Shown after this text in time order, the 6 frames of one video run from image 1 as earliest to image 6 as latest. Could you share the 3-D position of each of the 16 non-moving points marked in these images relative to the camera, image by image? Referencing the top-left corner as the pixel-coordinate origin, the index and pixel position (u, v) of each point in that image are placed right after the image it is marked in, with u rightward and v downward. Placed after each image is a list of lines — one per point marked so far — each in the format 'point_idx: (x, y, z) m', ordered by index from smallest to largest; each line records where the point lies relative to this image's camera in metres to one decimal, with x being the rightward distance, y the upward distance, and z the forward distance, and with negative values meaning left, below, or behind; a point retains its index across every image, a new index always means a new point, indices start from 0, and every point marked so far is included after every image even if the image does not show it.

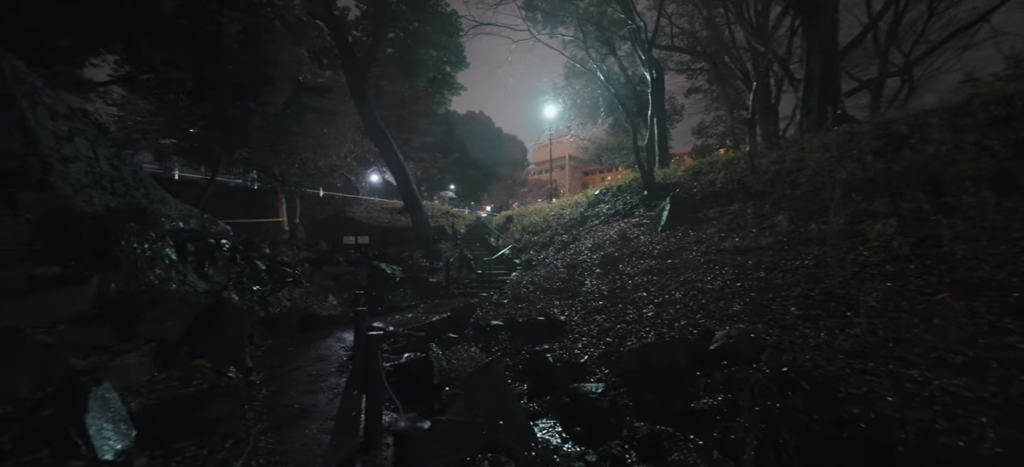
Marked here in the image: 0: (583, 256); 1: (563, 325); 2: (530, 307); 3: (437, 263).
0: (+2.1, -0.7, +11.6) m
1: (+1.0, -1.8, +8.0) m
2: (+0.4, -1.8, +9.7) m
3: (-3.4, -1.3, +17.7) m
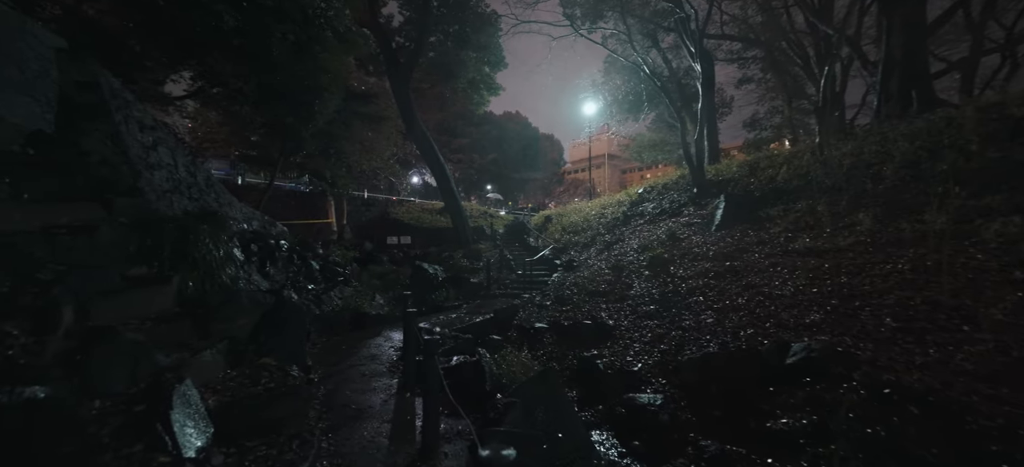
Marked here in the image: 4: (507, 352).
0: (+3.3, -0.7, +11.3) m
1: (+1.9, -1.9, +7.7) m
2: (+1.5, -1.8, +9.5) m
3: (-1.6, -1.3, +17.8) m
4: (-0.1, -2.2, +7.3) m
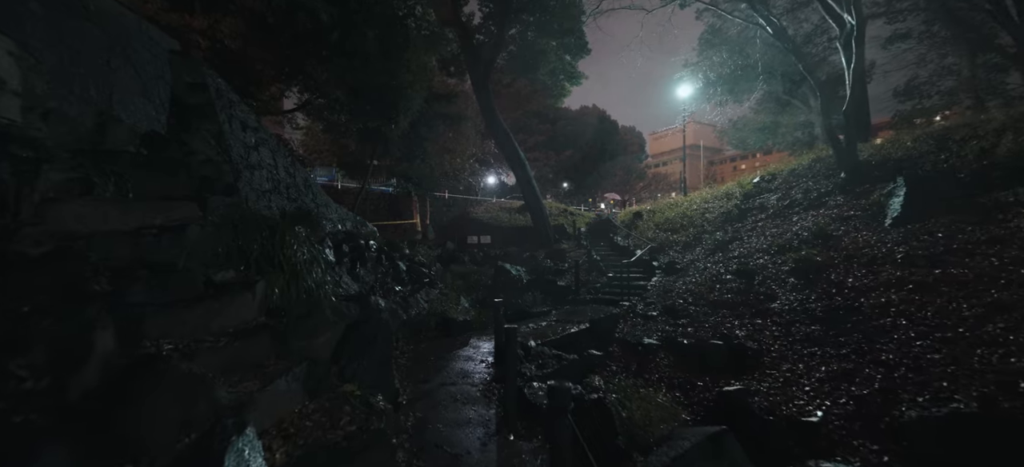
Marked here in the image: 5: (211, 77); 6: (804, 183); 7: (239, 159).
0: (+5.7, -0.7, +9.3) m
1: (+3.7, -1.8, +6.0) m
2: (+3.6, -1.8, +7.9) m
3: (+2.1, -1.2, +16.6) m
4: (+1.6, -2.1, +5.9) m
5: (-4.5, +2.3, +6.0) m
6: (+9.7, +1.7, +13.4) m
7: (-4.0, +1.1, +6.0) m
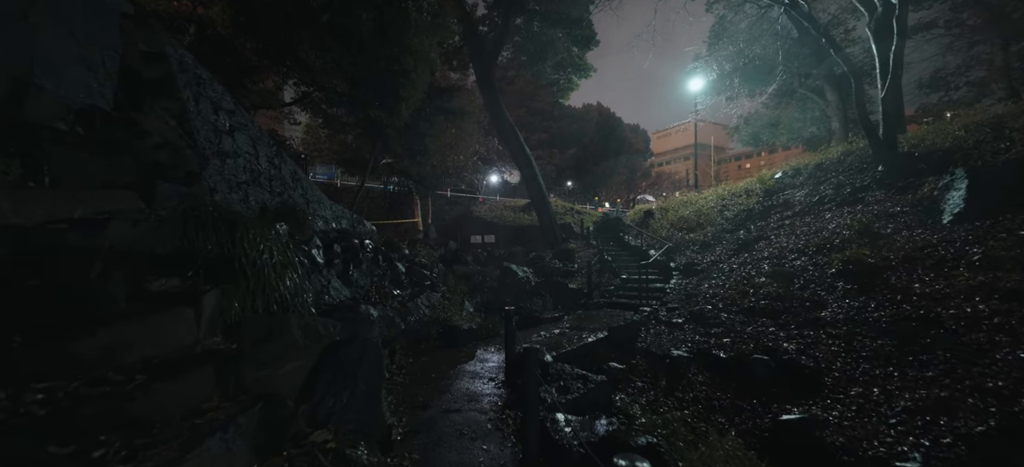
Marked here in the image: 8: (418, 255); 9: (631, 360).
0: (+5.9, -0.6, +8.4) m
1: (+3.9, -1.8, +5.1) m
2: (+3.8, -1.8, +7.0) m
3: (+2.3, -1.2, +15.7) m
4: (+1.8, -2.1, +5.0) m
5: (-4.3, +2.4, +5.1) m
6: (+9.9, +1.7, +12.4) m
7: (-3.9, +1.1, +5.1) m
8: (-2.7, -0.6, +11.7) m
9: (+2.2, -2.3, +7.4) m
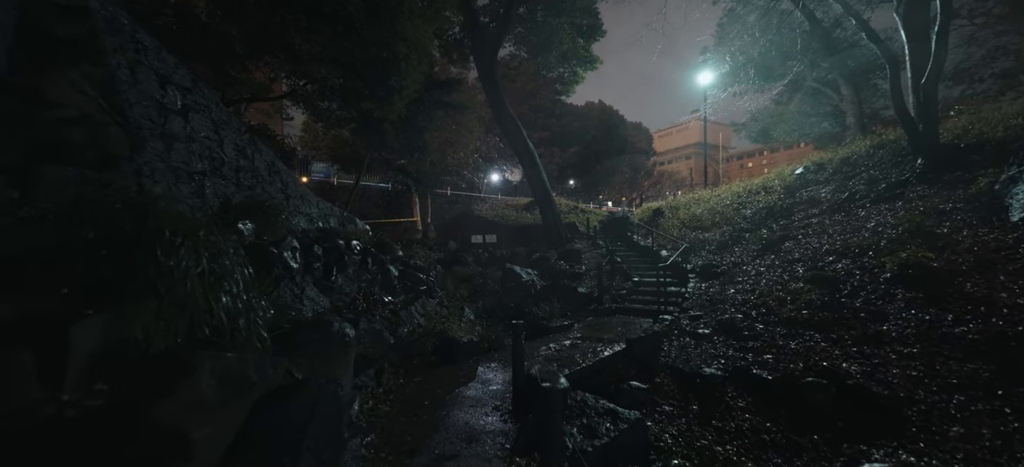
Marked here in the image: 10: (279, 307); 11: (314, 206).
0: (+6.0, -0.6, +7.4) m
1: (+4.0, -1.8, +4.2) m
2: (+3.9, -1.8, +6.0) m
3: (+2.5, -1.2, +14.8) m
4: (+1.9, -2.1, +4.1) m
5: (-4.2, +2.4, +4.2) m
6: (+10.0, +1.7, +11.5) m
7: (-3.8, +1.1, +4.2) m
8: (-2.6, -0.6, +10.8) m
9: (+2.3, -2.3, +6.5) m
10: (-2.3, -0.7, +4.2) m
11: (-4.0, +0.6, +8.2) m
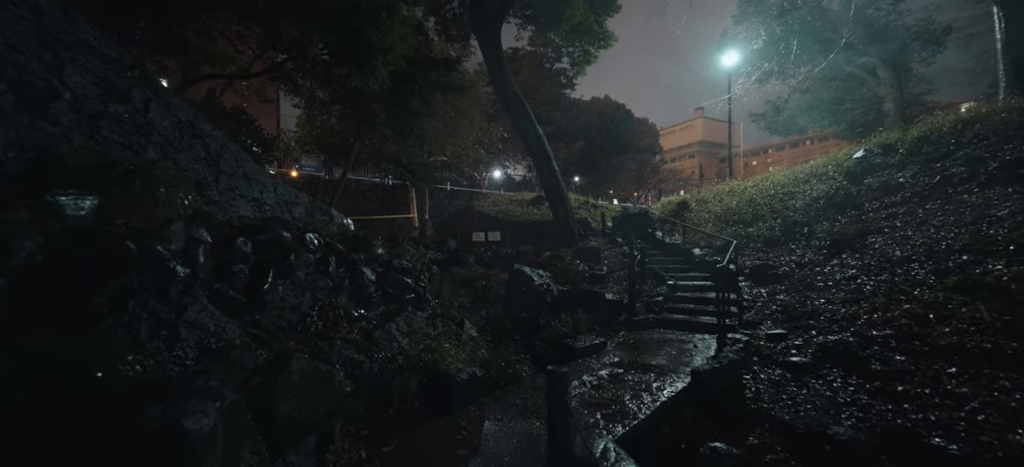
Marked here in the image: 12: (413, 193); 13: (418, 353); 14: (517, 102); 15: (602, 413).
0: (+6.3, -0.5, +5.2) m
1: (+4.2, -1.6, +2.0) m
2: (+4.1, -1.6, +3.9) m
3: (+2.7, -1.0, +12.6) m
4: (+2.1, -2.0, +1.9) m
5: (-4.0, +2.5, +2.0) m
6: (+10.3, +1.9, +9.3) m
7: (-3.5, +1.3, +2.0) m
8: (-2.4, -0.5, +8.6) m
9: (+2.5, -2.2, +4.3) m
10: (-2.1, -0.6, +2.1) m
11: (-3.8, +0.7, +6.1) m
12: (-4.3, +1.8, +17.0) m
13: (-1.2, -1.6, +5.2) m
14: (+0.2, +5.7, +17.3) m
15: (+1.0, -2.0, +4.4) m
